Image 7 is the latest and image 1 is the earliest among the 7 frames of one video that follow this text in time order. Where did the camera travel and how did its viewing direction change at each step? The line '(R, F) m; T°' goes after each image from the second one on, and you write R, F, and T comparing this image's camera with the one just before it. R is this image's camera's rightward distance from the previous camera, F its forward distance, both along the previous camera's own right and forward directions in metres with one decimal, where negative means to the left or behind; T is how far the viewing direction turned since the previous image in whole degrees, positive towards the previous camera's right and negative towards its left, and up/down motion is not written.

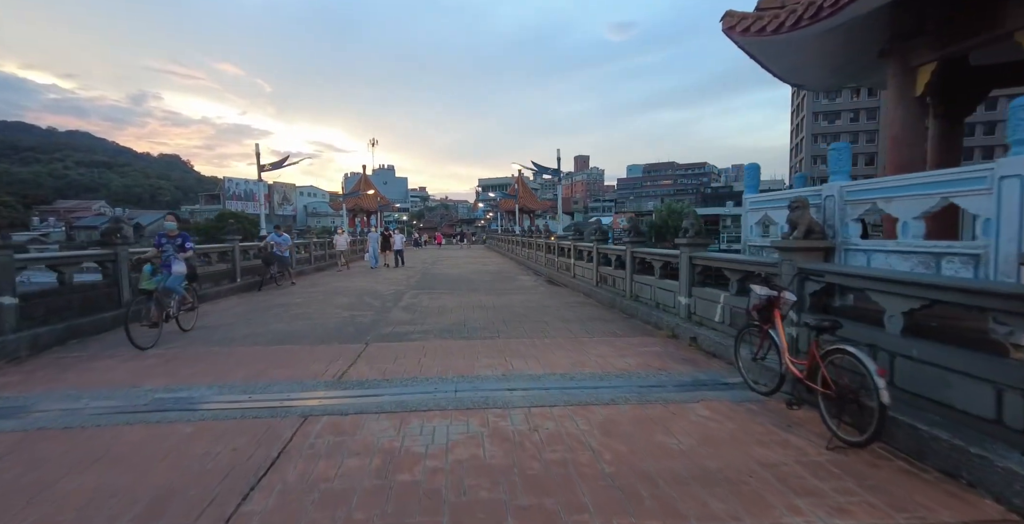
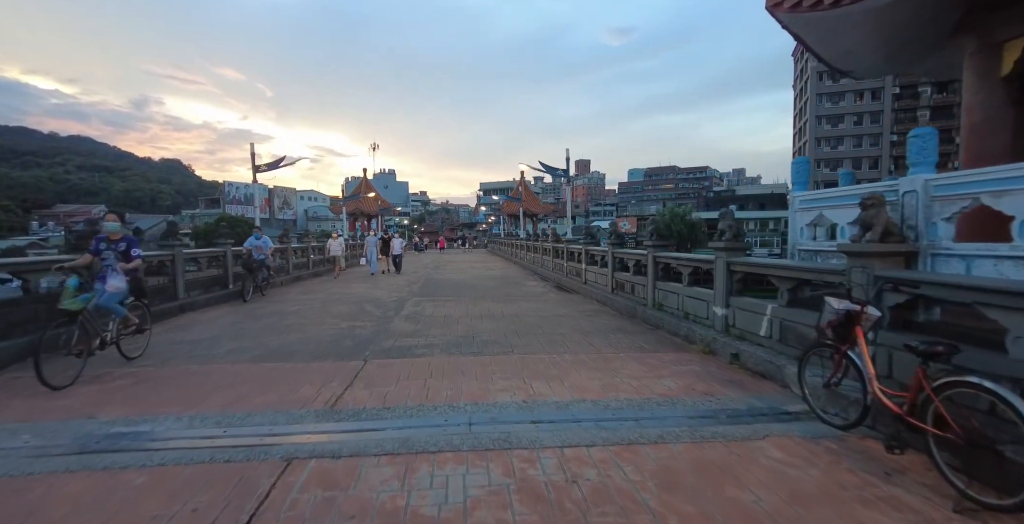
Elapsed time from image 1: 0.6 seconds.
(-0.2, +0.6) m; 0°
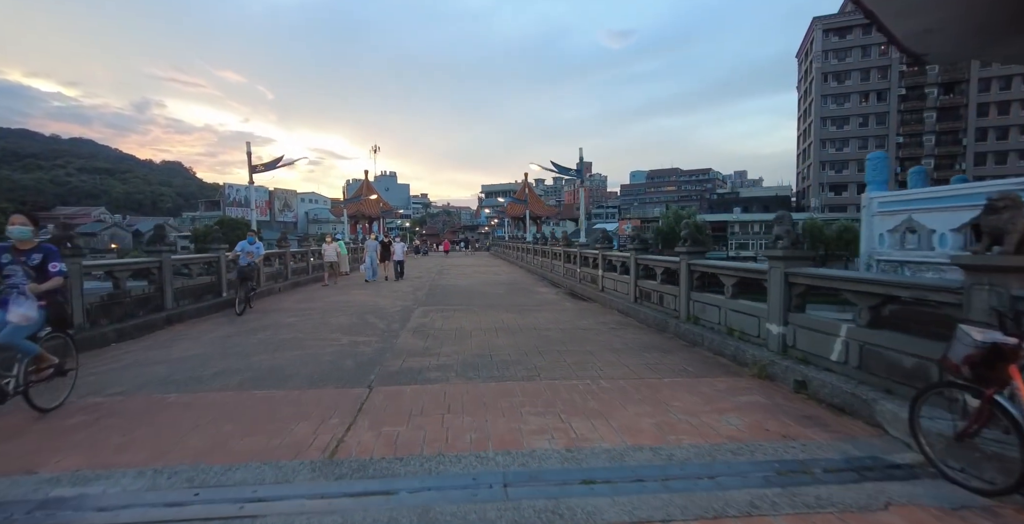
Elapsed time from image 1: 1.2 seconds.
(-0.3, +0.7) m; 0°
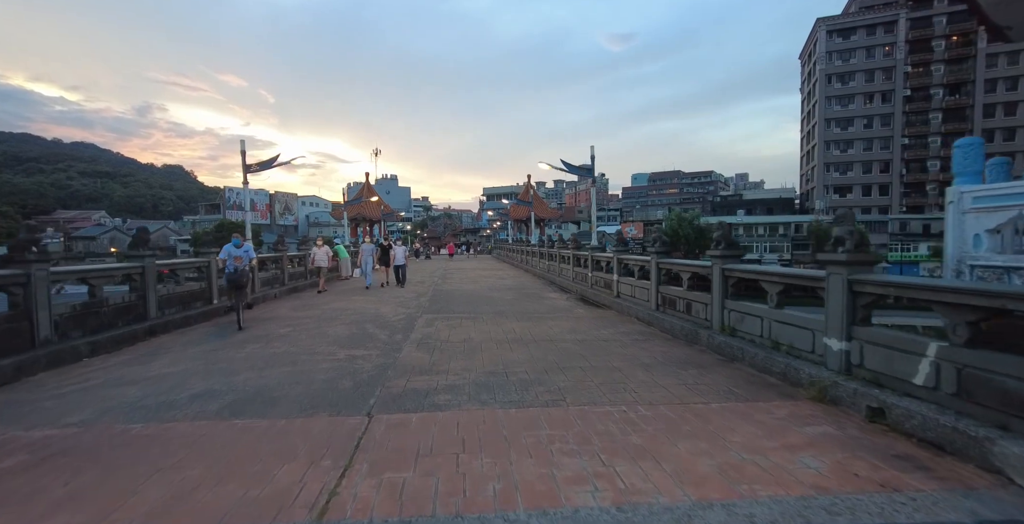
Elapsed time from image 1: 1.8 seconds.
(-0.2, +0.6) m; 0°
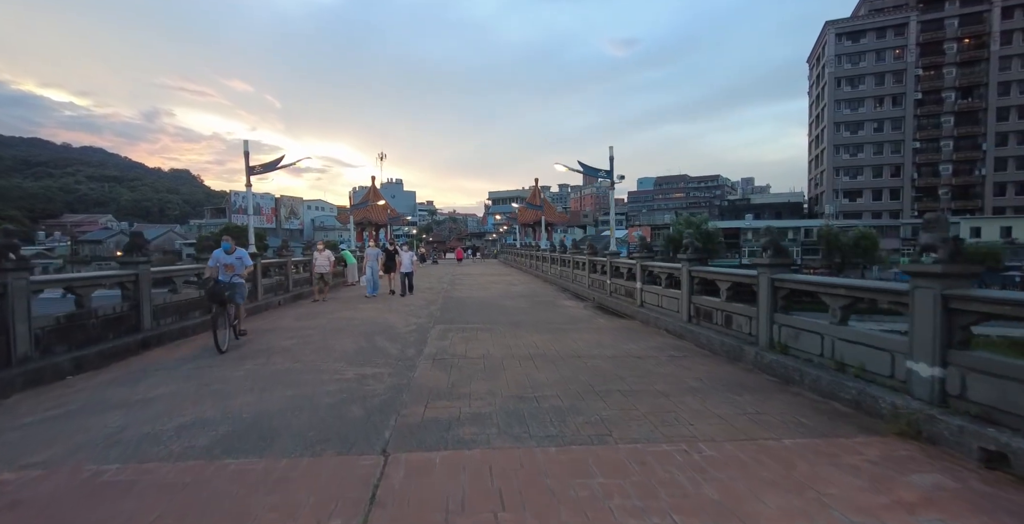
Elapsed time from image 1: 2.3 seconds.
(-0.3, +0.6) m; -1°
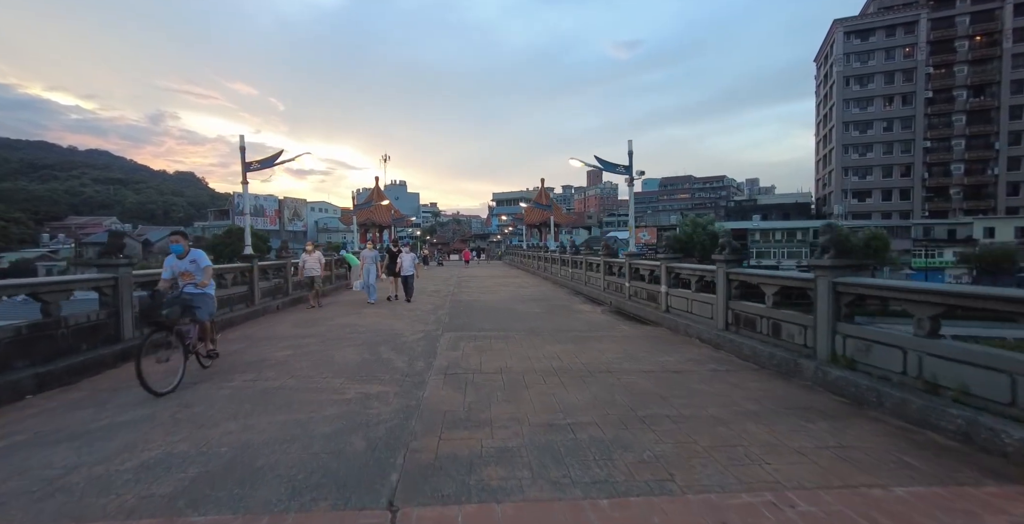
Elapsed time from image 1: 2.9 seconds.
(-0.2, +0.7) m; 0°
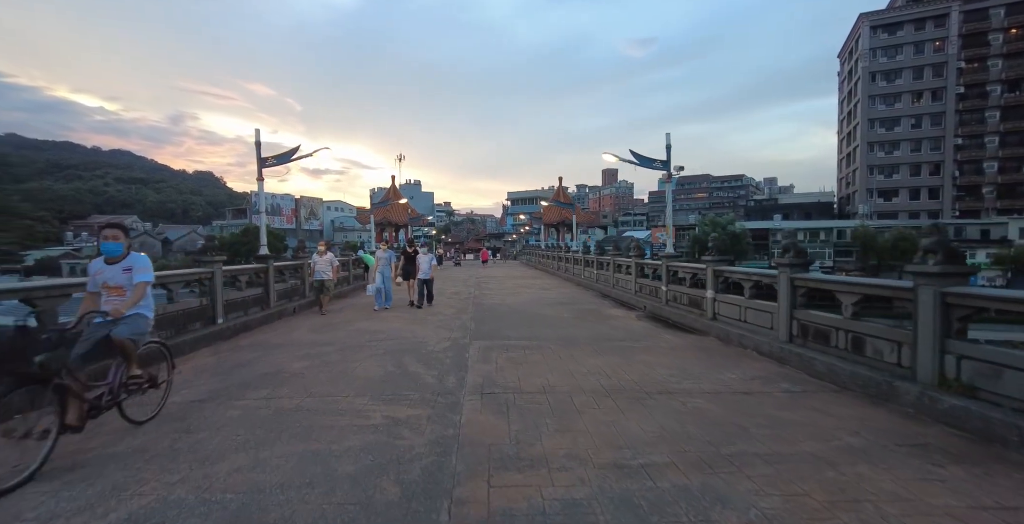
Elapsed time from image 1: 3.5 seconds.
(-0.4, +0.6) m; -2°
